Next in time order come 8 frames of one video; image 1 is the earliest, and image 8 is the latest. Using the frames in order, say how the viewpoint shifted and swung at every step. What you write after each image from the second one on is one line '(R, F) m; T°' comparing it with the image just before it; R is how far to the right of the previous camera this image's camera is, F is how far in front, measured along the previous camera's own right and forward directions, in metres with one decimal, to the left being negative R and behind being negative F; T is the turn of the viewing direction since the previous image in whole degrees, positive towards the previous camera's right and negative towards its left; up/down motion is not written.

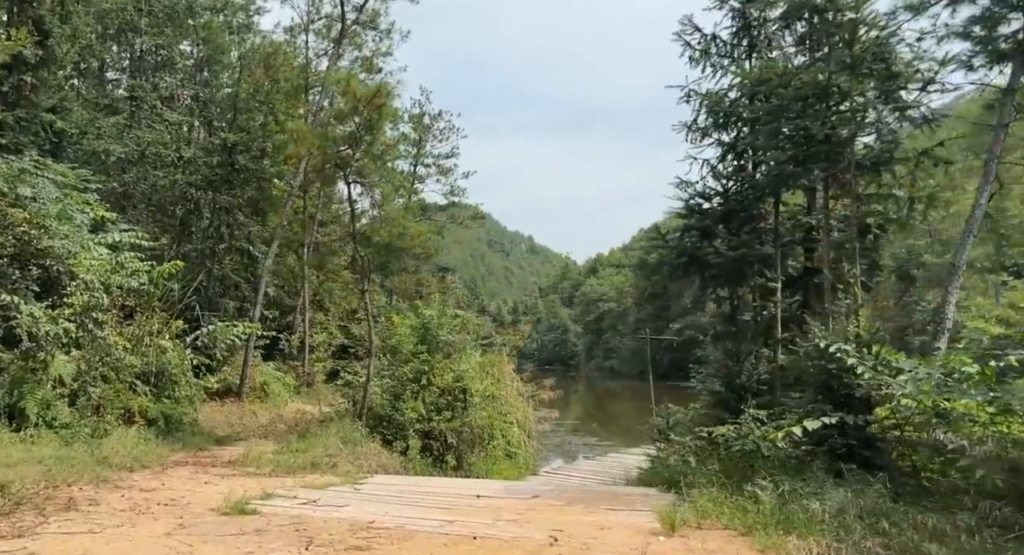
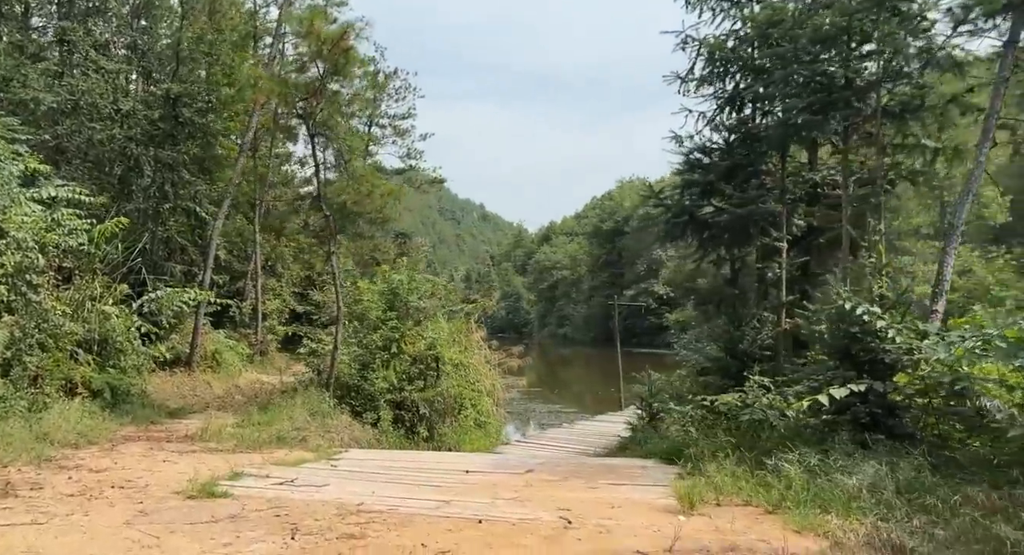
(-0.4, +0.7) m; +4°
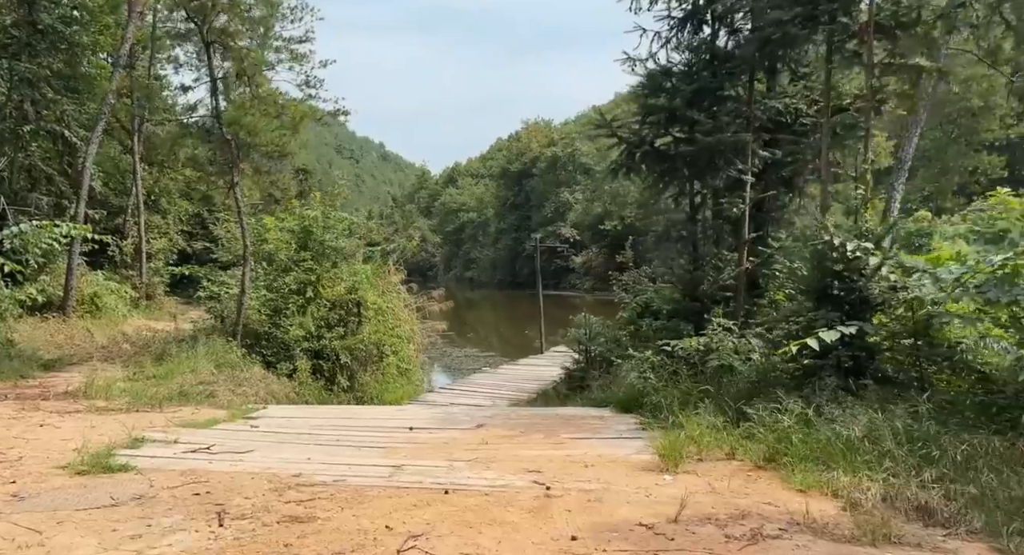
(-0.4, +0.9) m; +7°
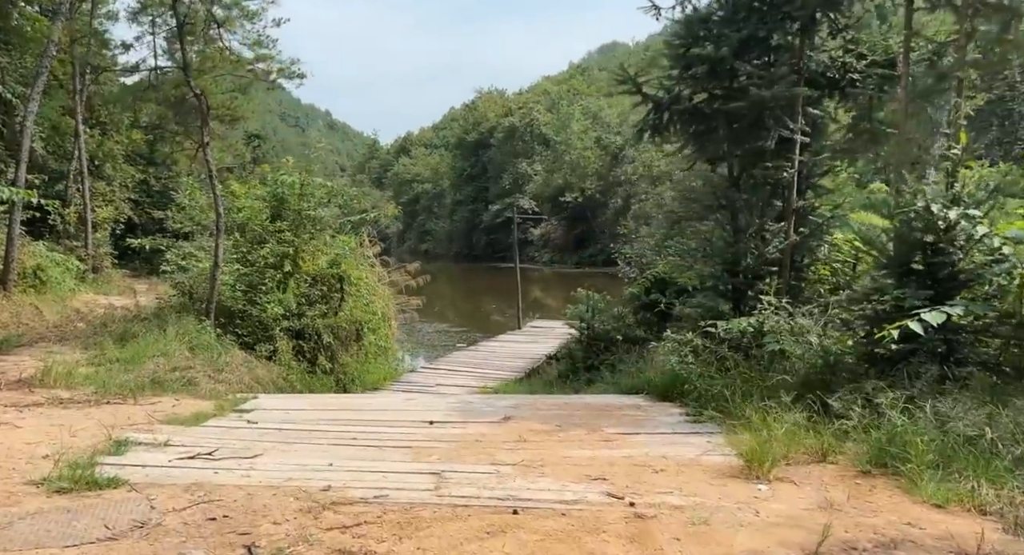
(-0.6, +0.8) m; +3°
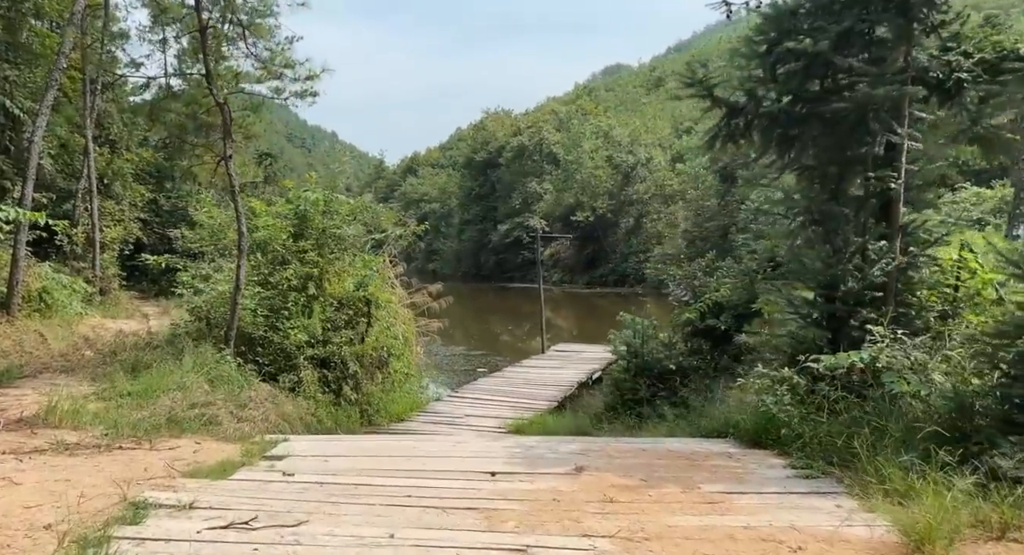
(-0.4, +0.8) m; 0°
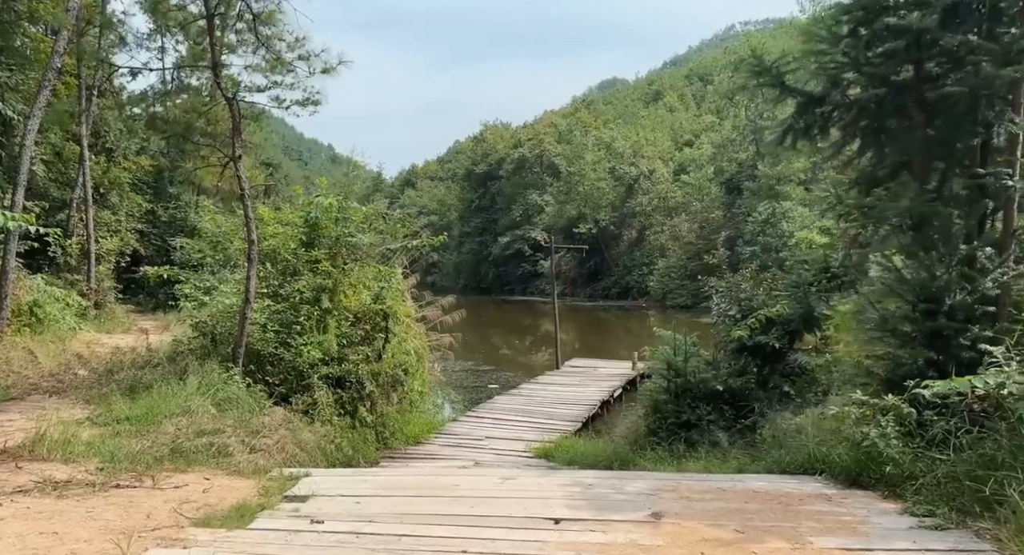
(-0.3, +0.8) m; 0°
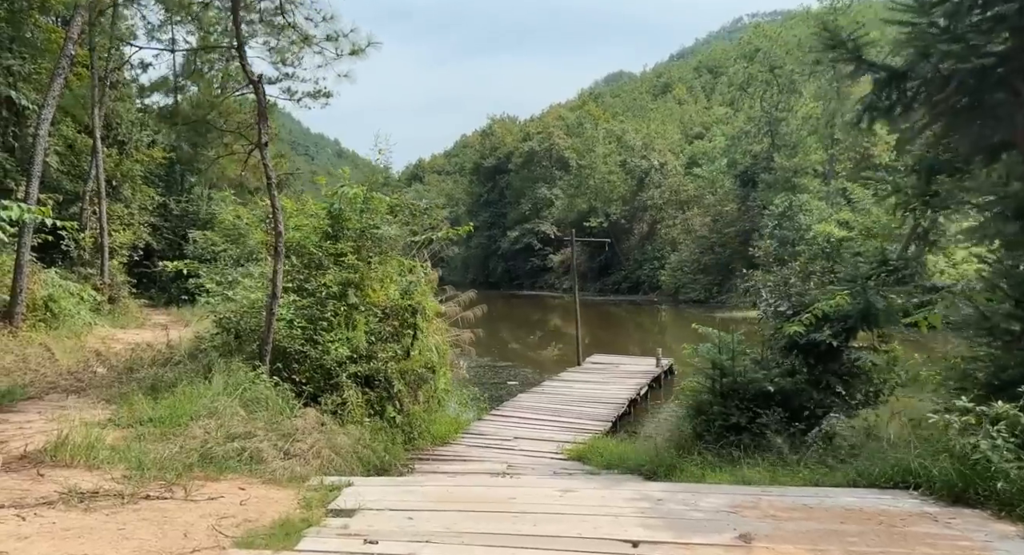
(-0.3, +0.4) m; 0°
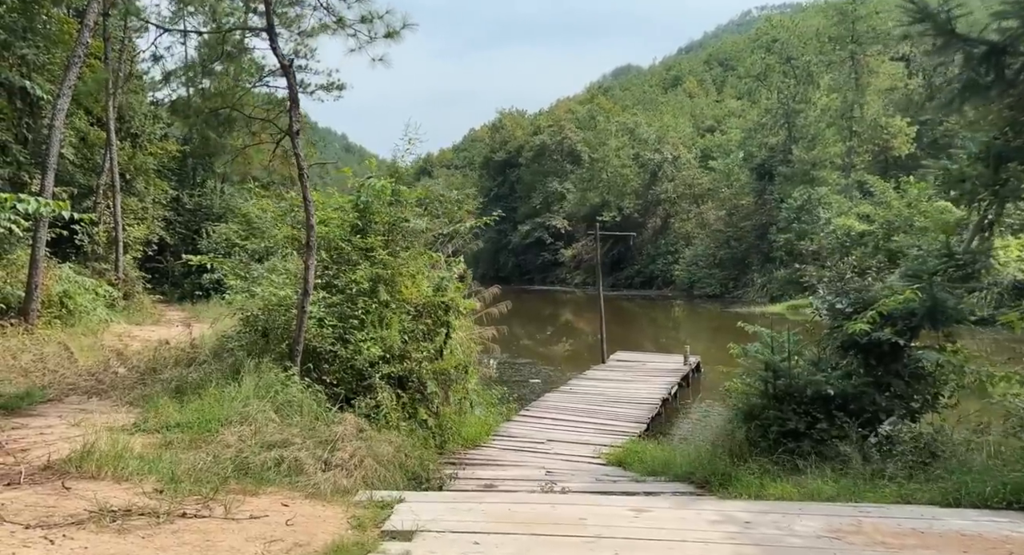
(-0.3, +0.4) m; -1°
